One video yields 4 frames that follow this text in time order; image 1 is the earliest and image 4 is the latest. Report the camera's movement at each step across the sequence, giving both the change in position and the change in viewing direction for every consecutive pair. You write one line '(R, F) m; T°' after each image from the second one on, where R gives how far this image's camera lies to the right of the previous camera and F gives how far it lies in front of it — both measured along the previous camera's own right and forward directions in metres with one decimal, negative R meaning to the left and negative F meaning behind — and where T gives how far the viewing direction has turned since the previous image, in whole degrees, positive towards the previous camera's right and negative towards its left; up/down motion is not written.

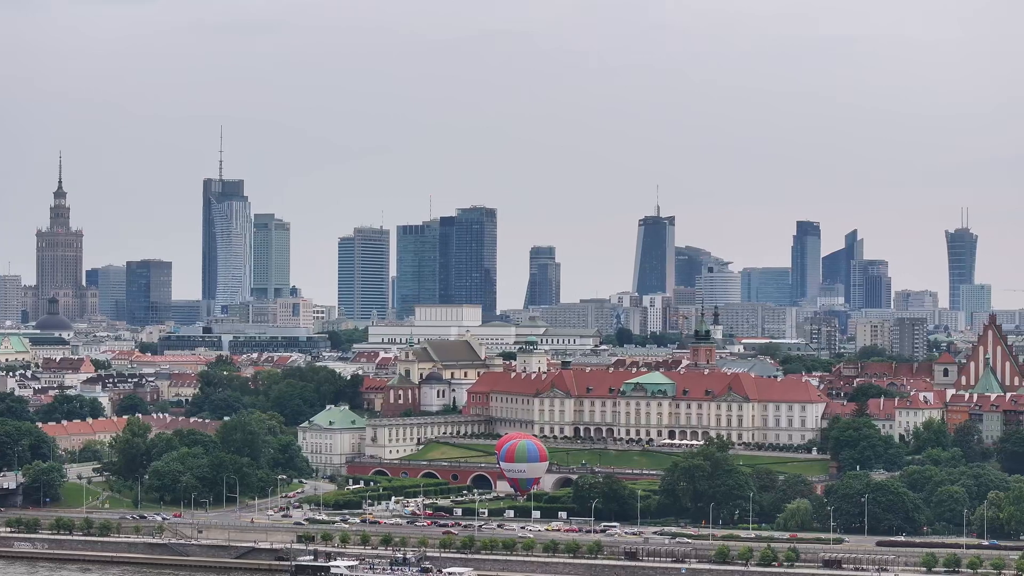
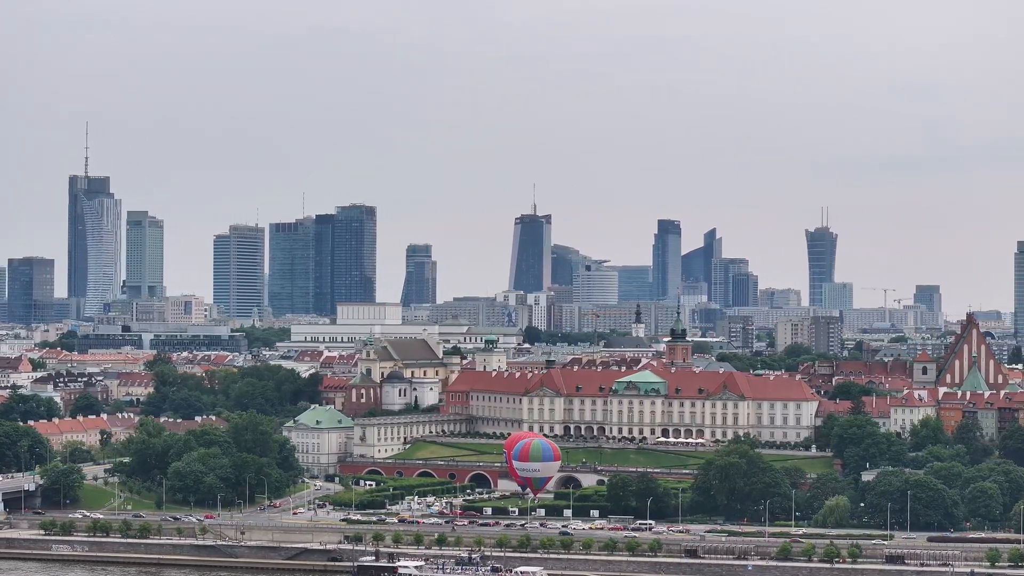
(-6.2, +0.1) m; +4°
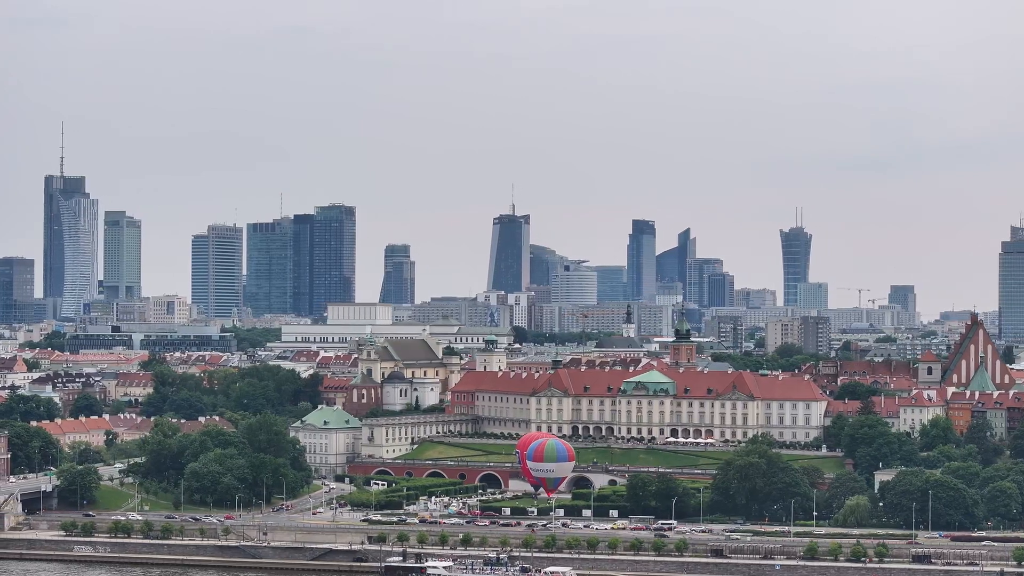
(-1.6, -0.1) m; +1°
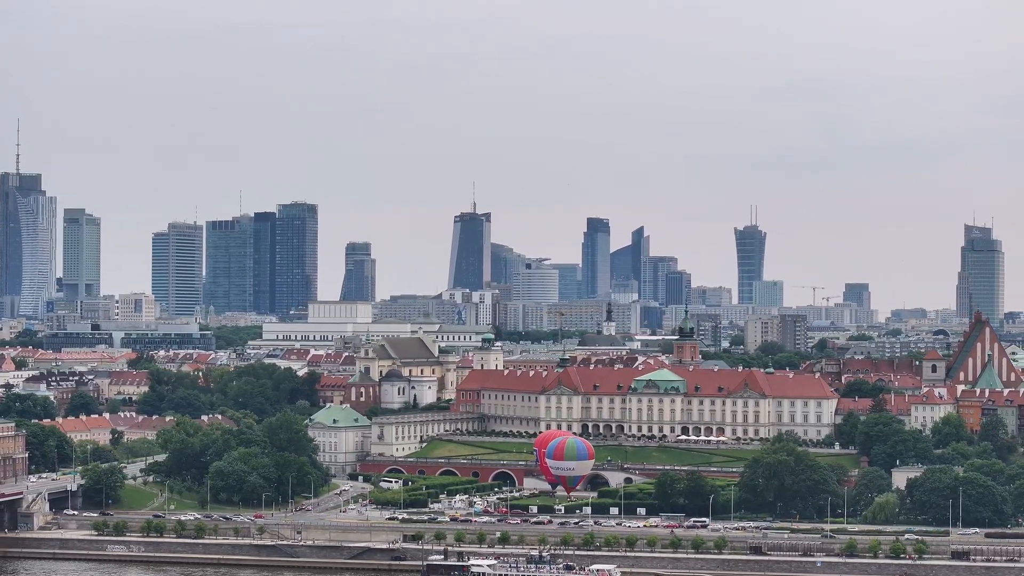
(-2.7, -0.1) m; +2°
